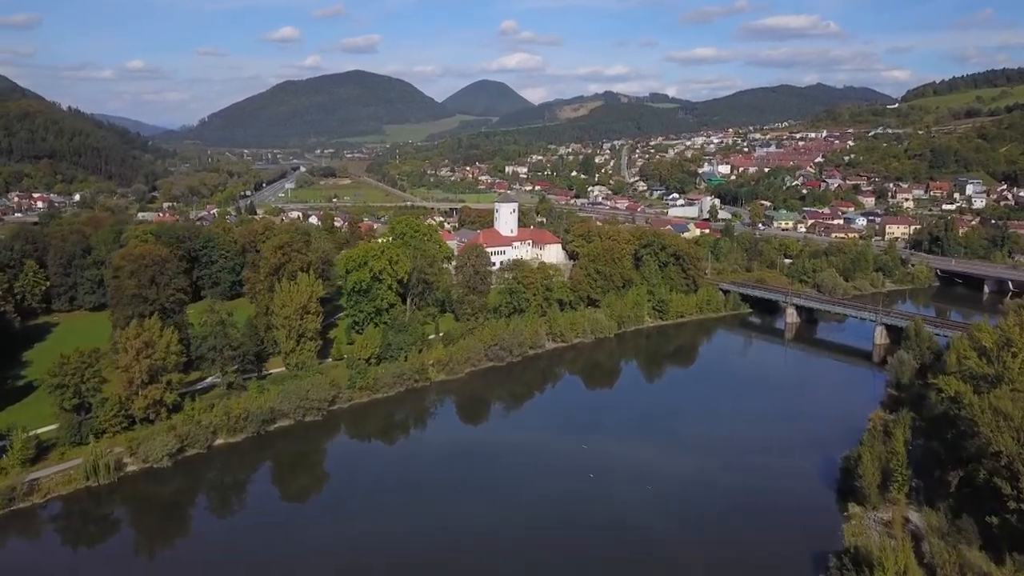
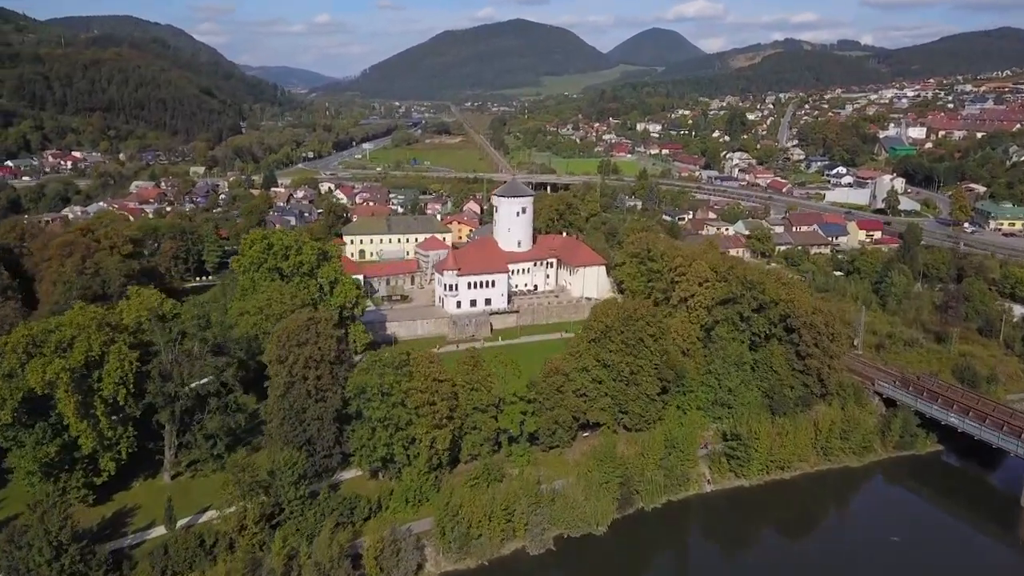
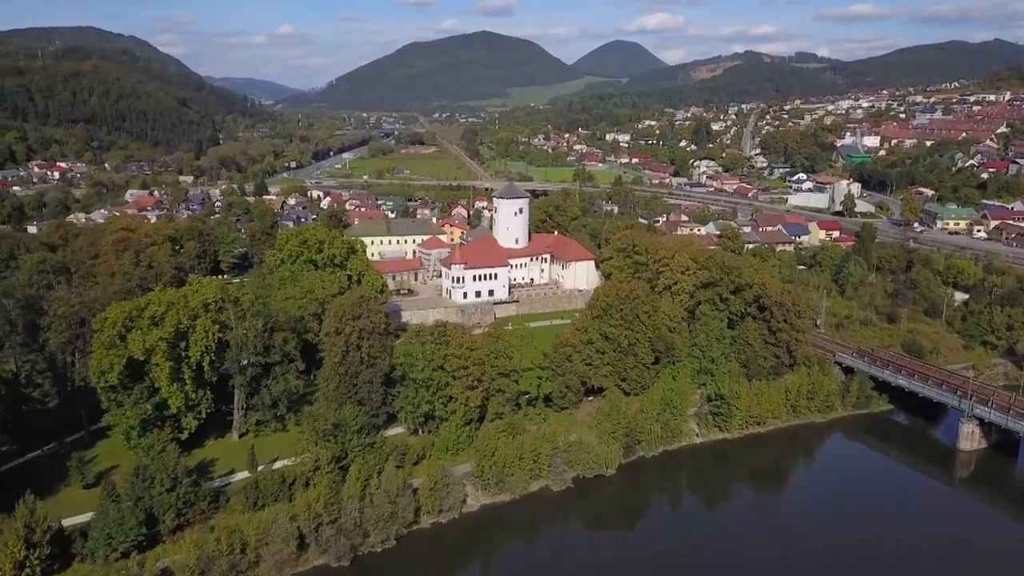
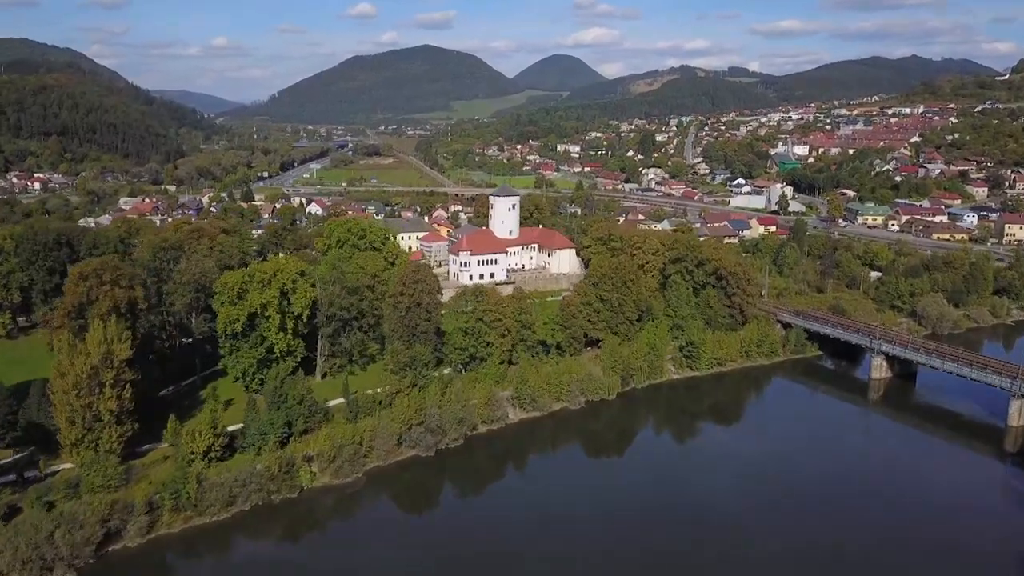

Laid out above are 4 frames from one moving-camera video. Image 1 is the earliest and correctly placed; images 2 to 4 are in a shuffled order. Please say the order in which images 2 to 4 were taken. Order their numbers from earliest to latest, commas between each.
4, 3, 2
